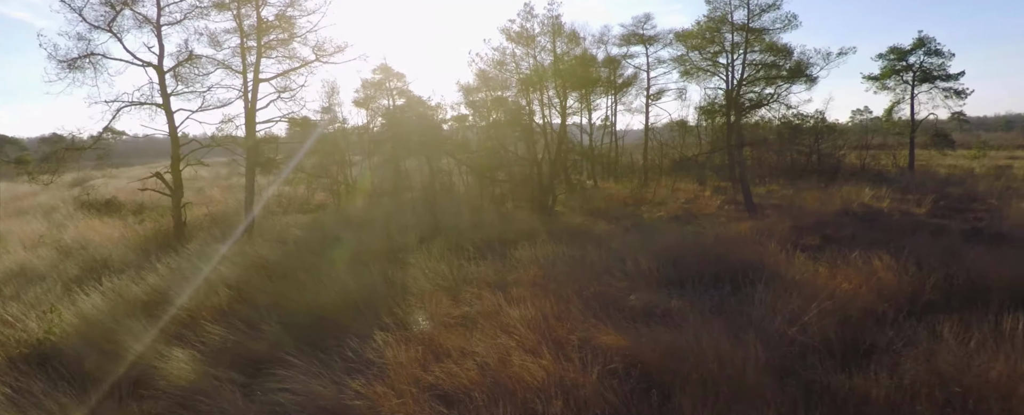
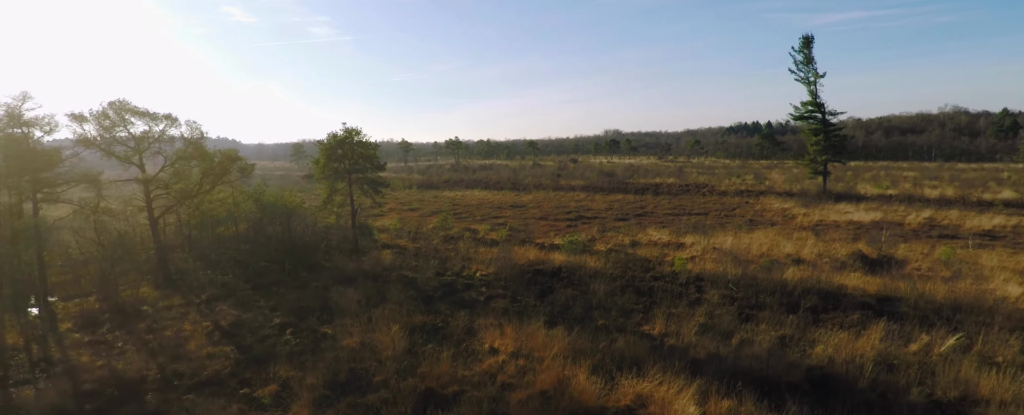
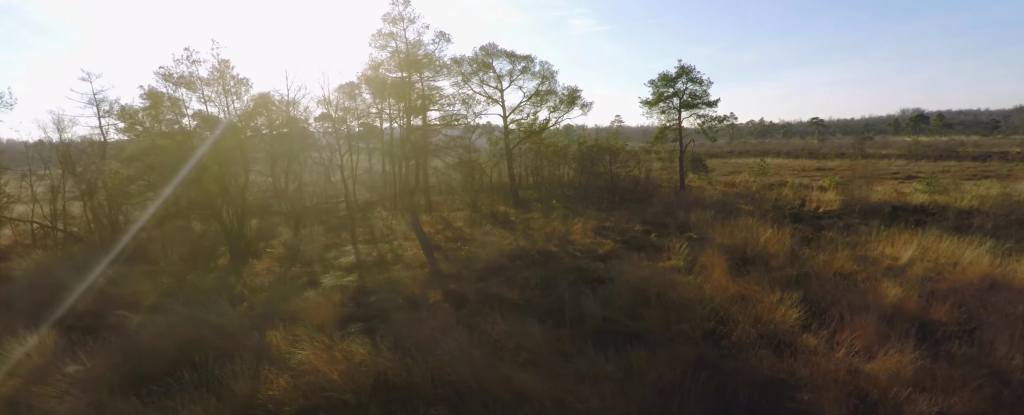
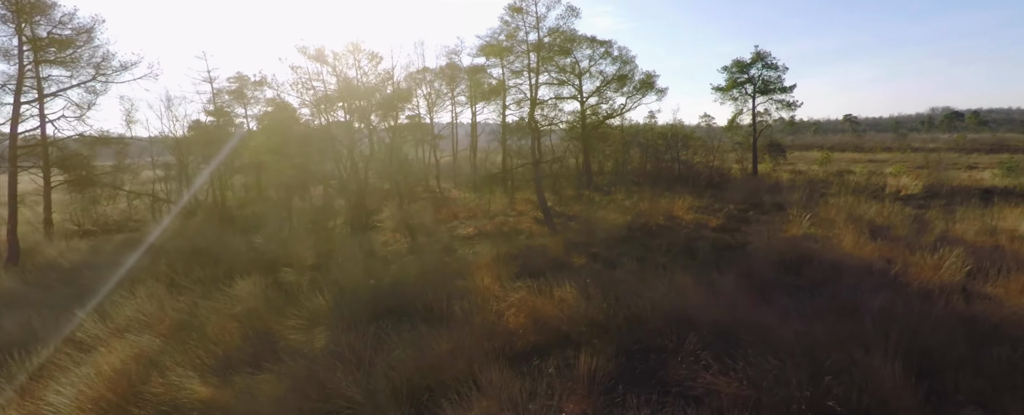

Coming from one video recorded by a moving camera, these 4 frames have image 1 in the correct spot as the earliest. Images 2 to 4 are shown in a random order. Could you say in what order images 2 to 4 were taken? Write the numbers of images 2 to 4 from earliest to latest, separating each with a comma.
4, 3, 2
